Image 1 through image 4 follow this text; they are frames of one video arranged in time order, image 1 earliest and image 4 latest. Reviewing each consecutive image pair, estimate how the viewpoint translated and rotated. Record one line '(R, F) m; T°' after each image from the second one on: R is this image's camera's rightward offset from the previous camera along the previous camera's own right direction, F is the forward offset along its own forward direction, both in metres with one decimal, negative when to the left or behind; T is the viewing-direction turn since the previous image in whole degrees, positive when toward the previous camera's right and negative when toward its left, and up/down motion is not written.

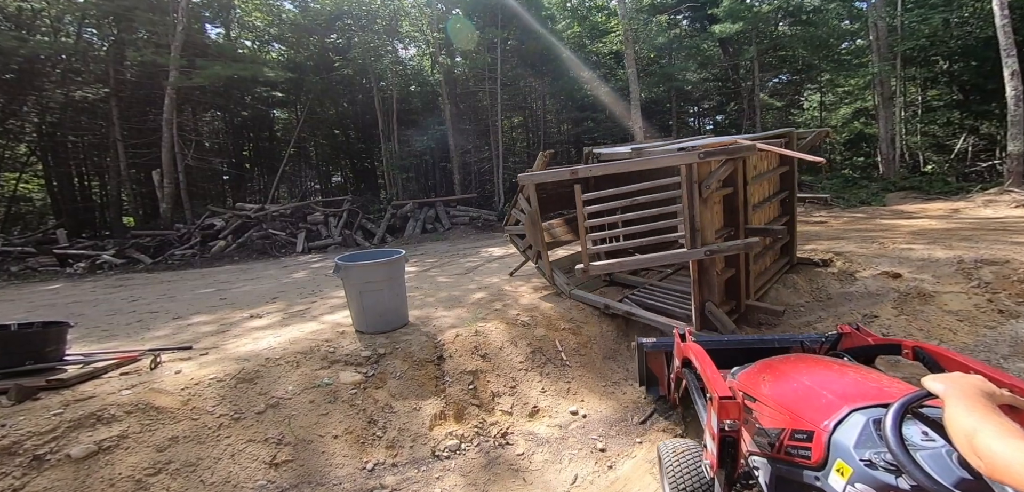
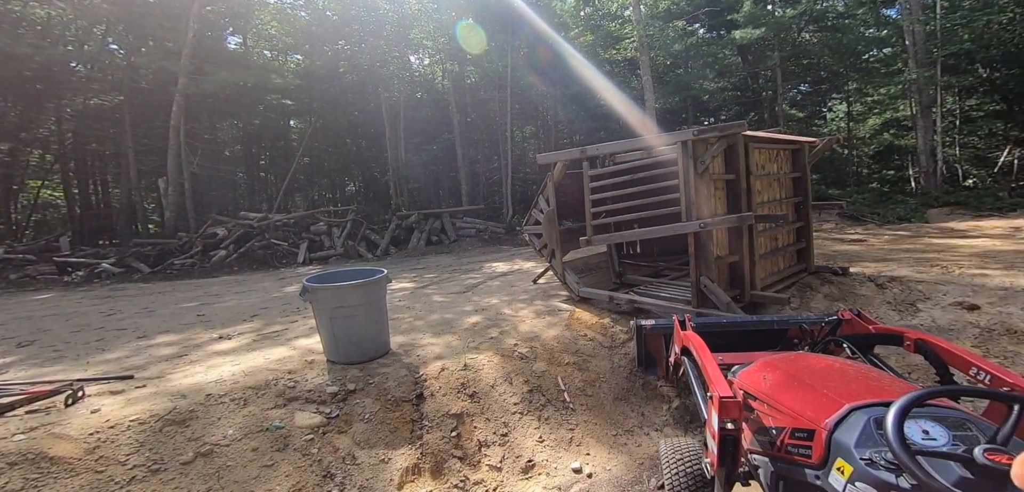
(+0.2, +0.7) m; -2°
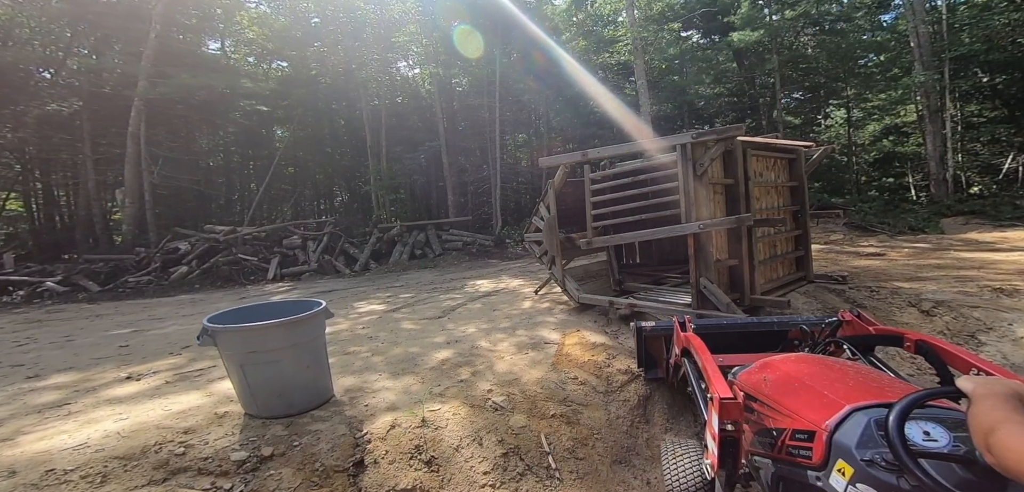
(+0.2, +0.8) m; +1°
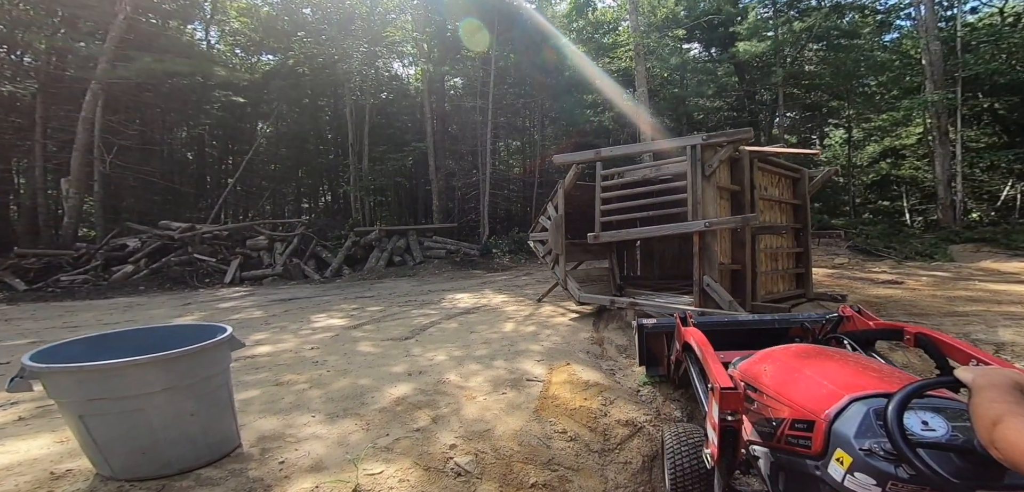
(+0.1, +0.8) m; +1°
